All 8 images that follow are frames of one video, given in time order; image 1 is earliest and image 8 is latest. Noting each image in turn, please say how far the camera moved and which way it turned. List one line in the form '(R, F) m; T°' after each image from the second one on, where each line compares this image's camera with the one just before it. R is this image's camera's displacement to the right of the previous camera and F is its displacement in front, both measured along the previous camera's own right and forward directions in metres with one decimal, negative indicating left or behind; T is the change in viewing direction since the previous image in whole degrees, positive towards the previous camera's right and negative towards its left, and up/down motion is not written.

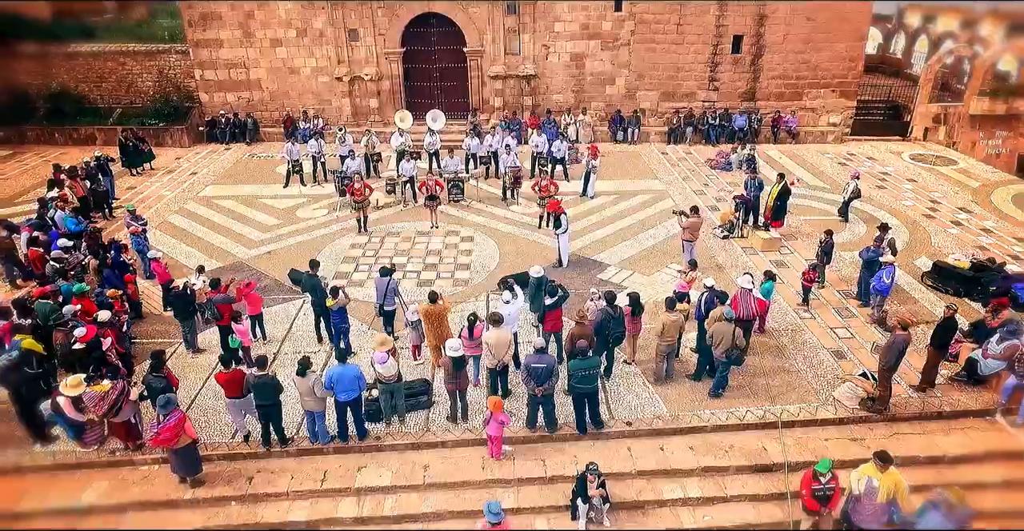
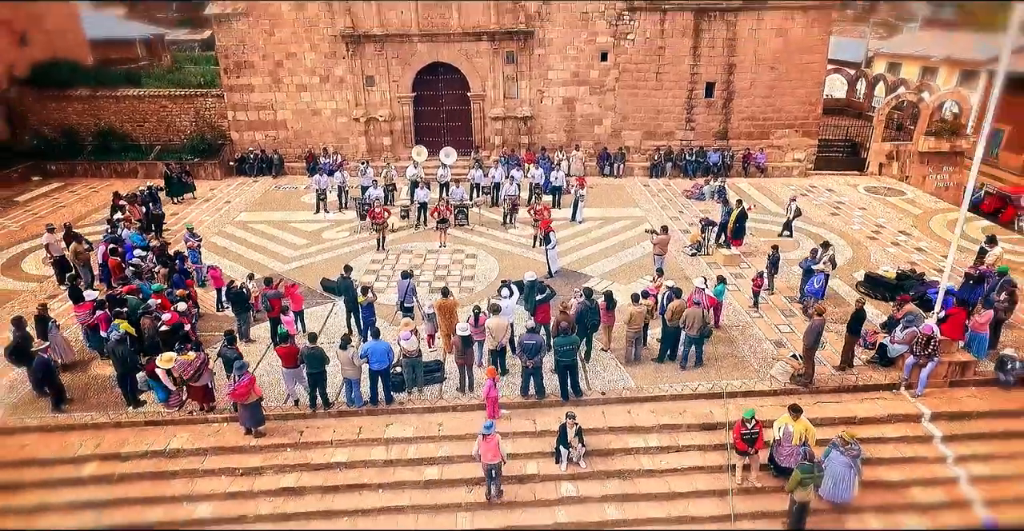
(0.0, -2.0) m; 0°
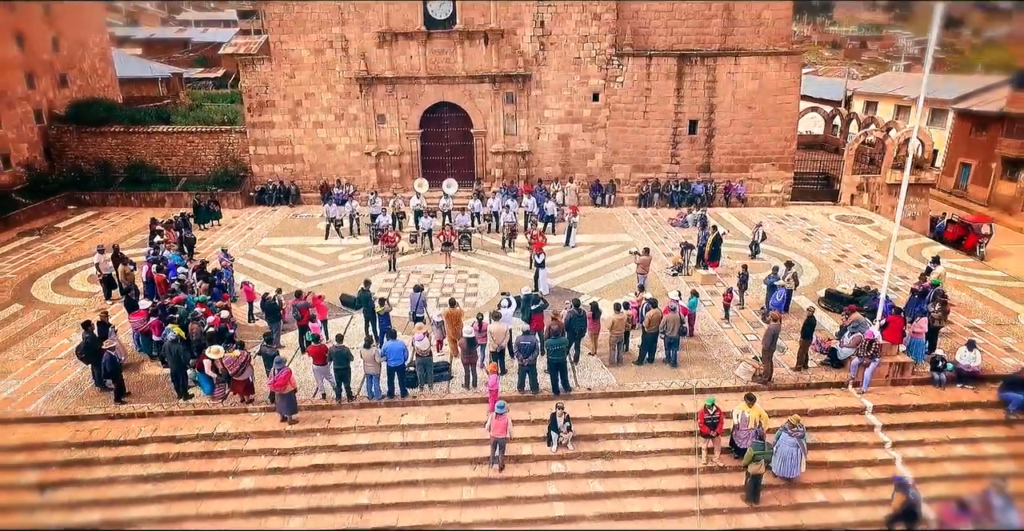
(0.0, -1.6) m; 0°
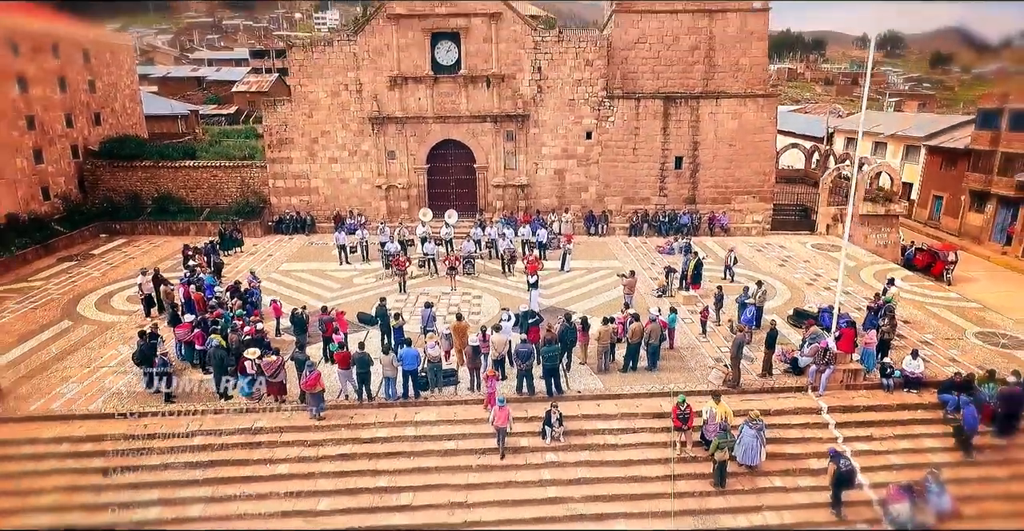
(0.0, -1.7) m; 0°
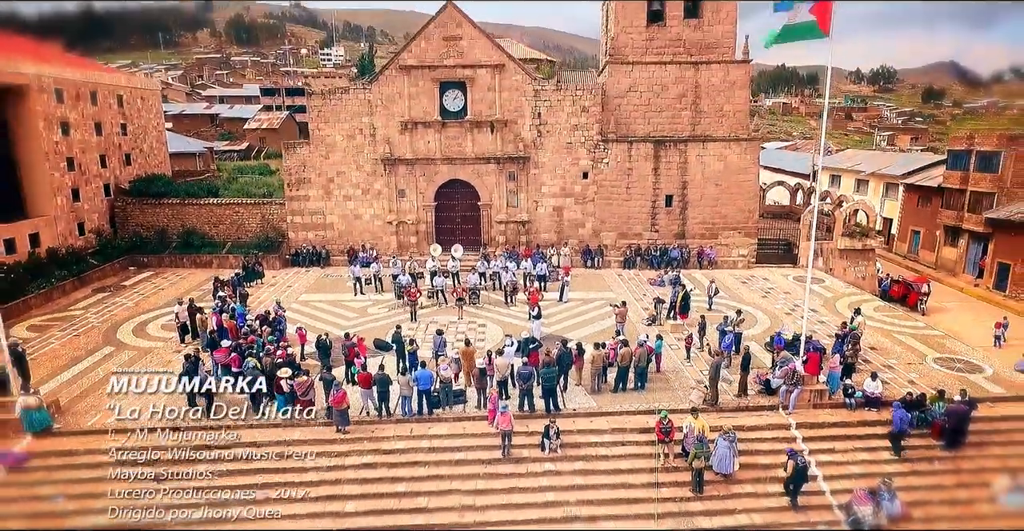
(-0.1, -1.7) m; 0°
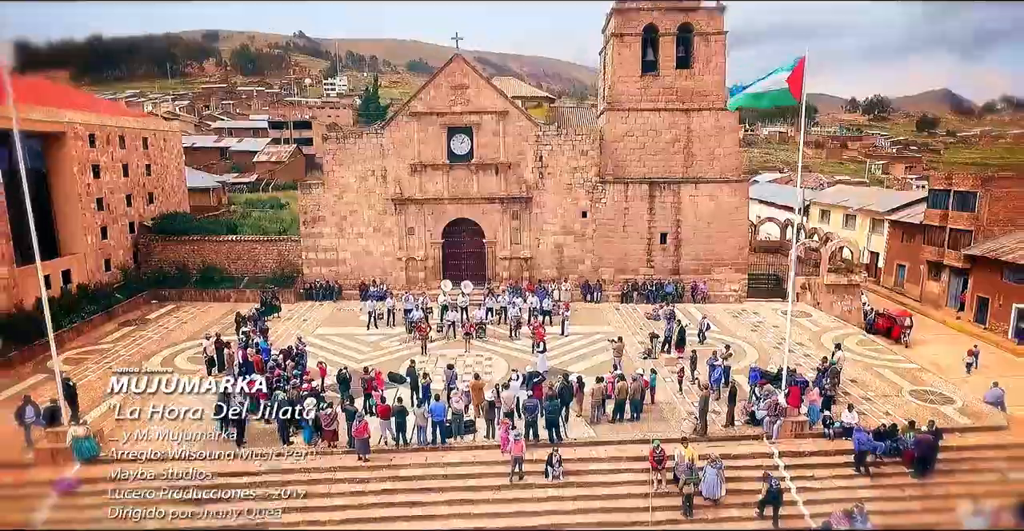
(-0.2, -1.4) m; 0°
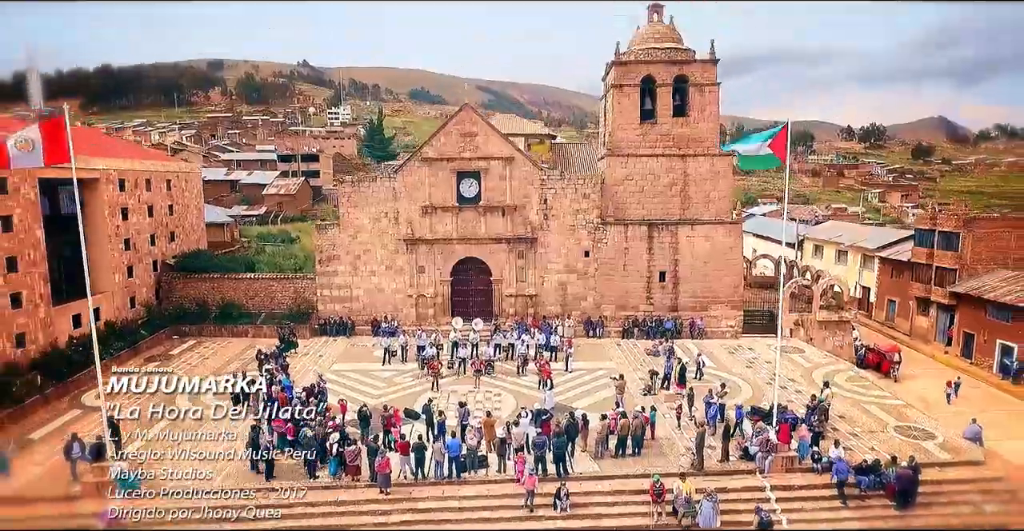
(-0.3, -1.4) m; 0°
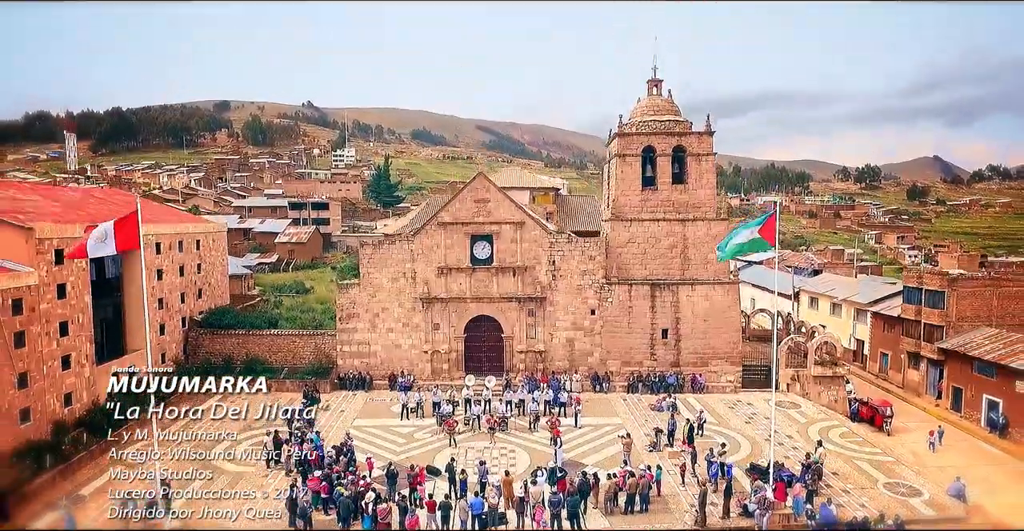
(-0.5, -1.8) m; 0°
